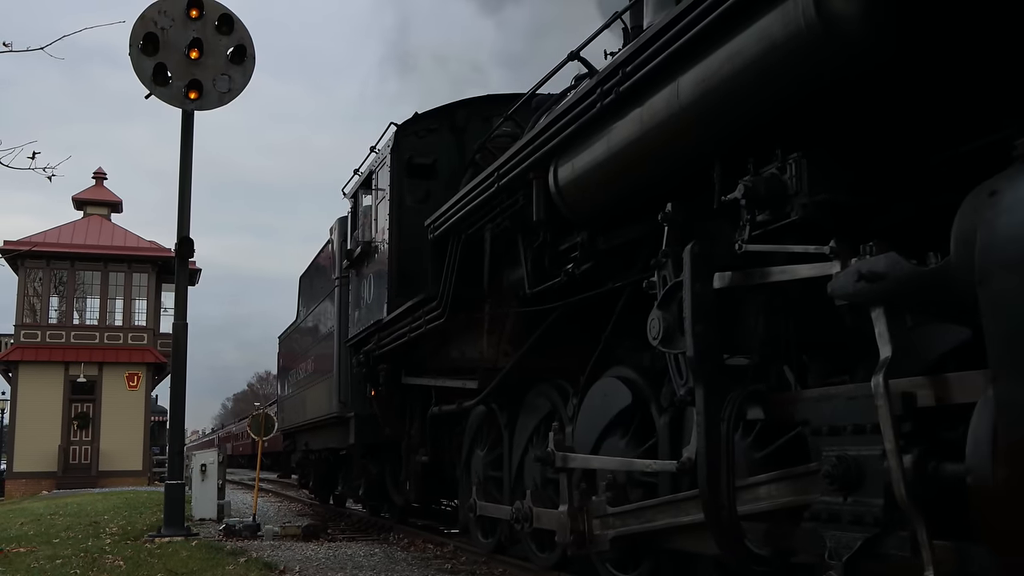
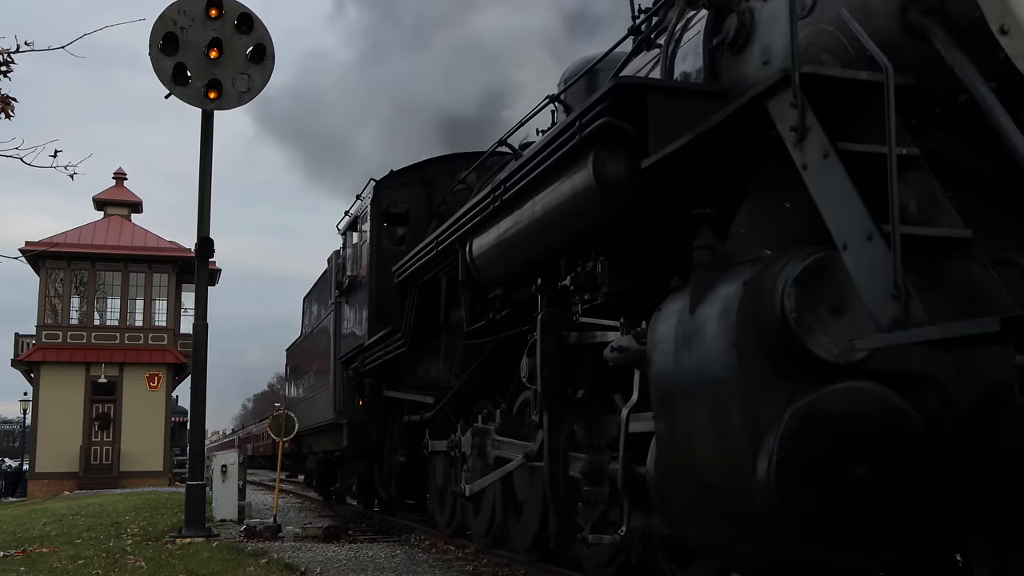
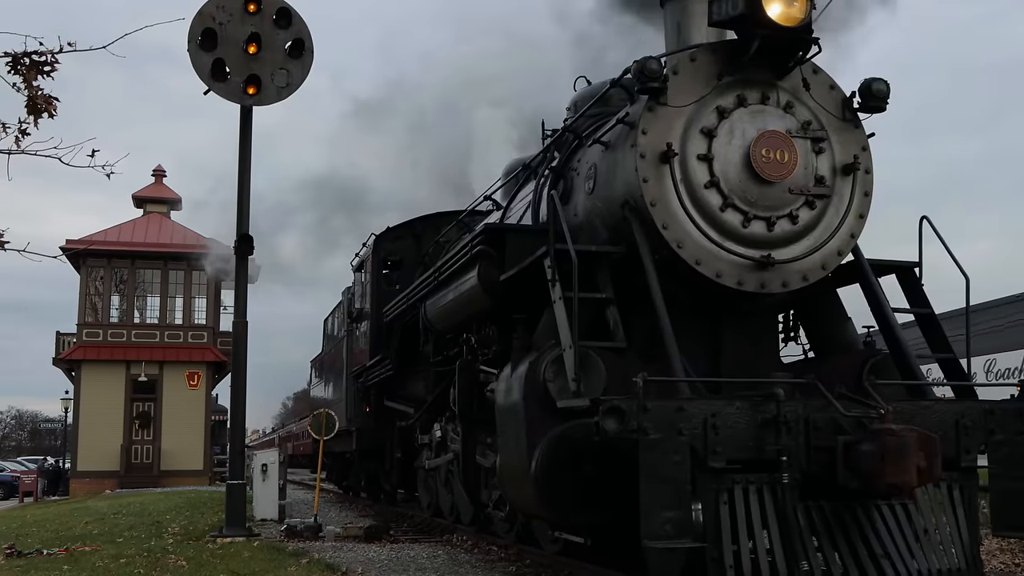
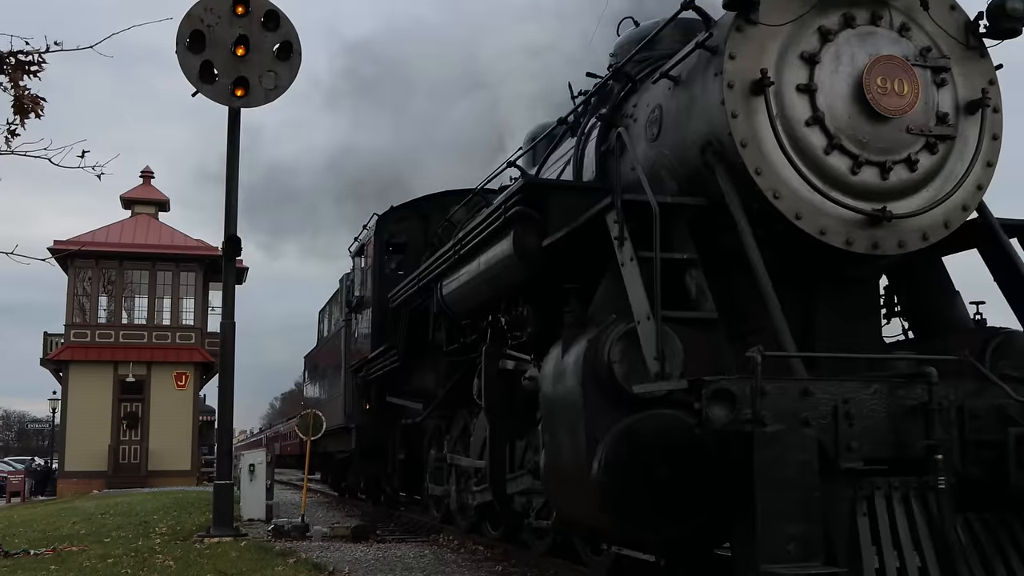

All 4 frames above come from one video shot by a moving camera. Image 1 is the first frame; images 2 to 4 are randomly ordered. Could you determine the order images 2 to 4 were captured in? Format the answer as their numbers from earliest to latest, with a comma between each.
2, 4, 3
